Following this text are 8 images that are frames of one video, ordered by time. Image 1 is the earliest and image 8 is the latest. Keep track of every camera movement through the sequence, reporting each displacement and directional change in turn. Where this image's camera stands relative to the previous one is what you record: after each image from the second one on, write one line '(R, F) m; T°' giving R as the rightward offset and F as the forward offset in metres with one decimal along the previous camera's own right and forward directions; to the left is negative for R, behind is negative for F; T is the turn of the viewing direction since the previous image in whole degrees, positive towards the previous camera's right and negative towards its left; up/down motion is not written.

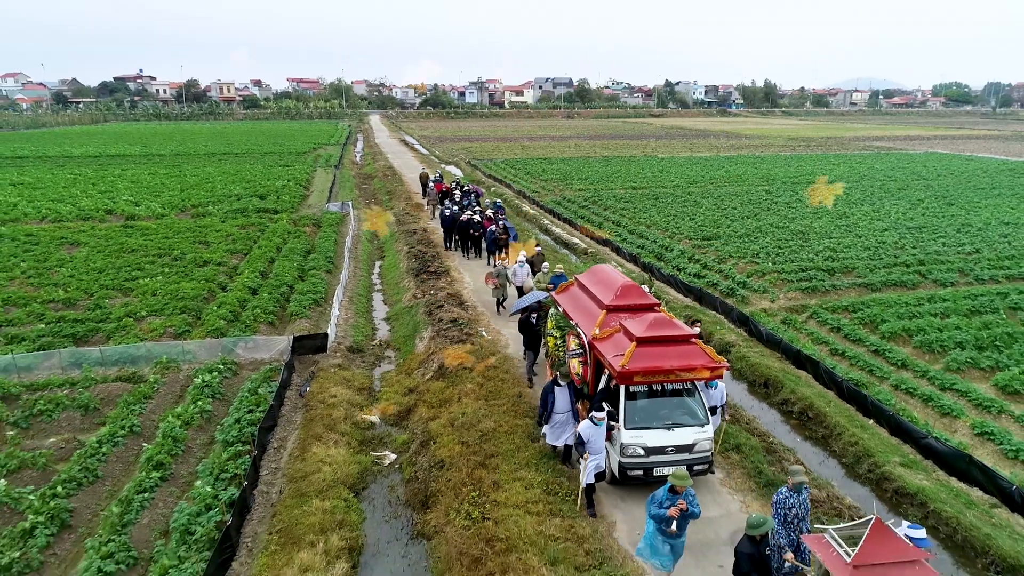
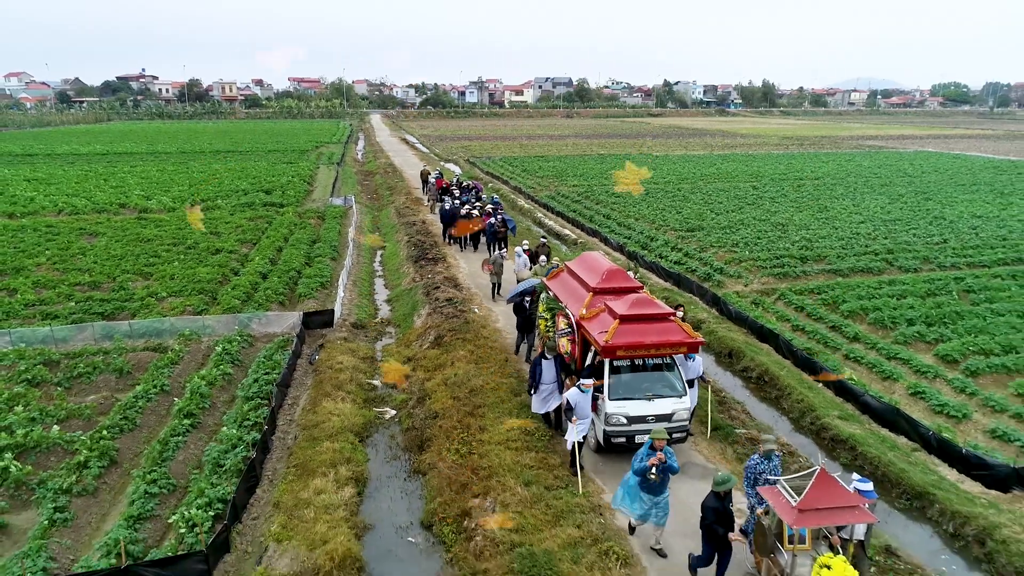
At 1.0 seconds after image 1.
(+0.2, -1.5) m; 0°
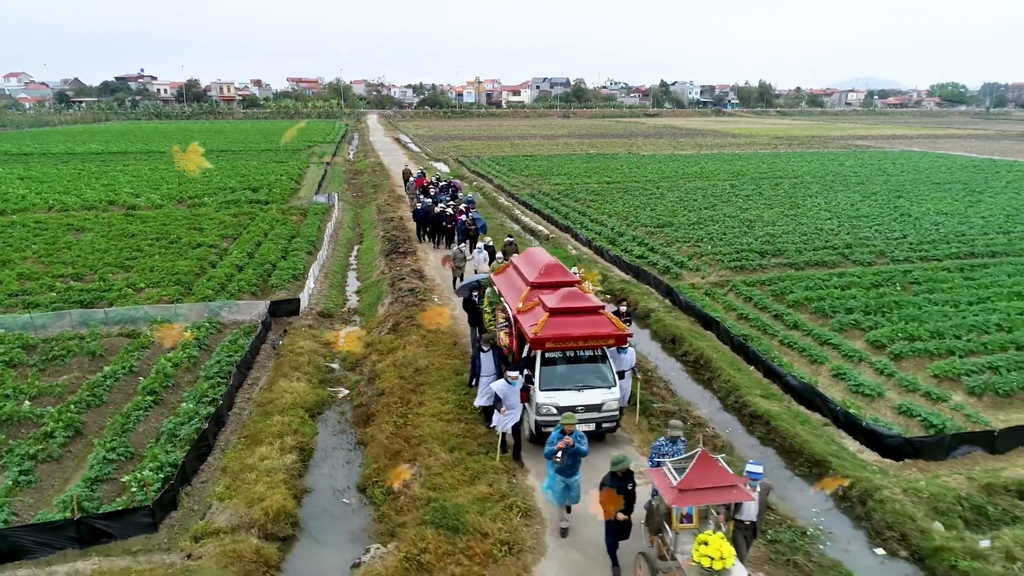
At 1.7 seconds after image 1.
(+1.0, -0.9) m; 0°
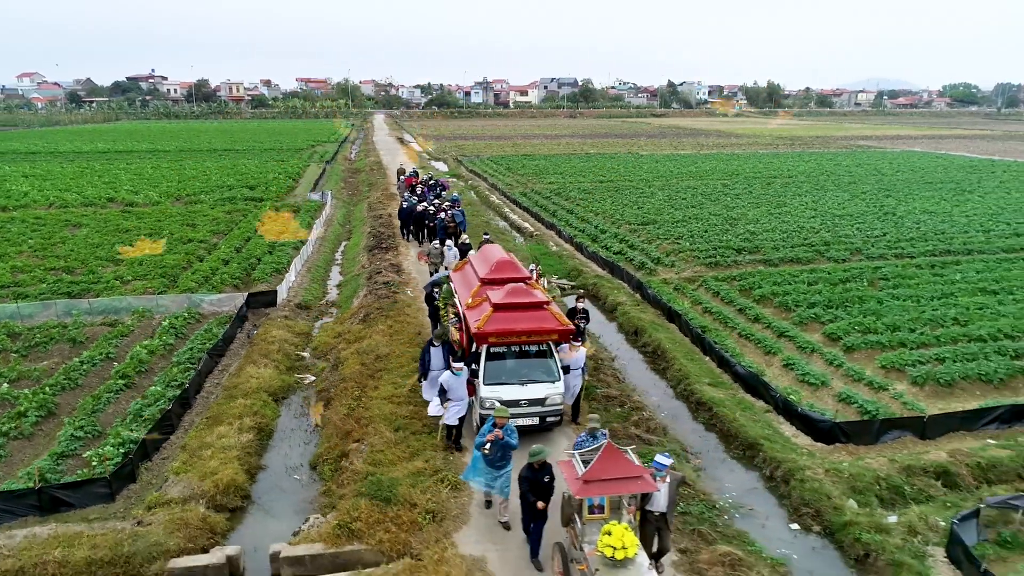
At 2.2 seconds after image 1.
(+1.0, -0.5) m; -1°
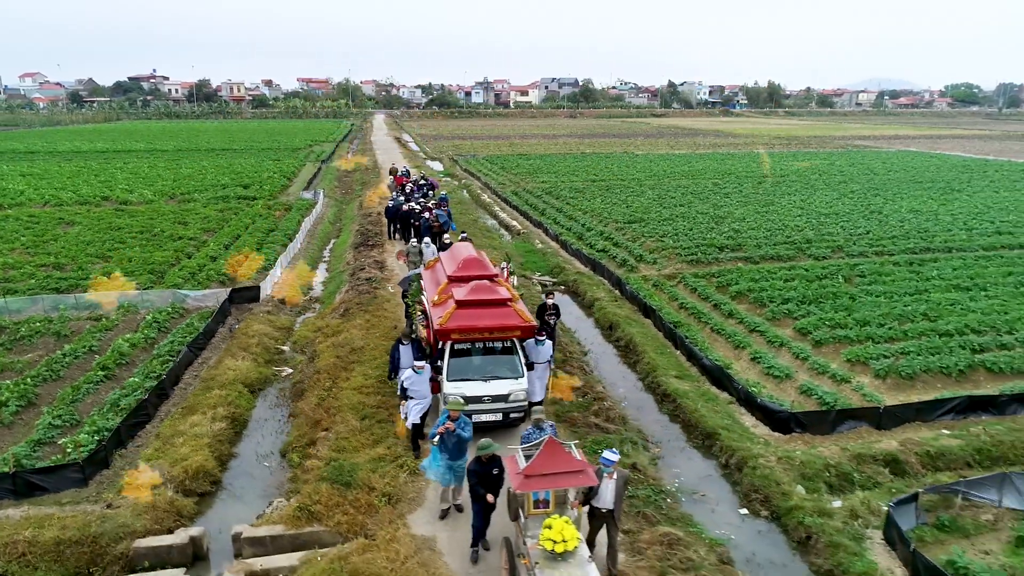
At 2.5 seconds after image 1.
(+0.6, -0.3) m; 0°
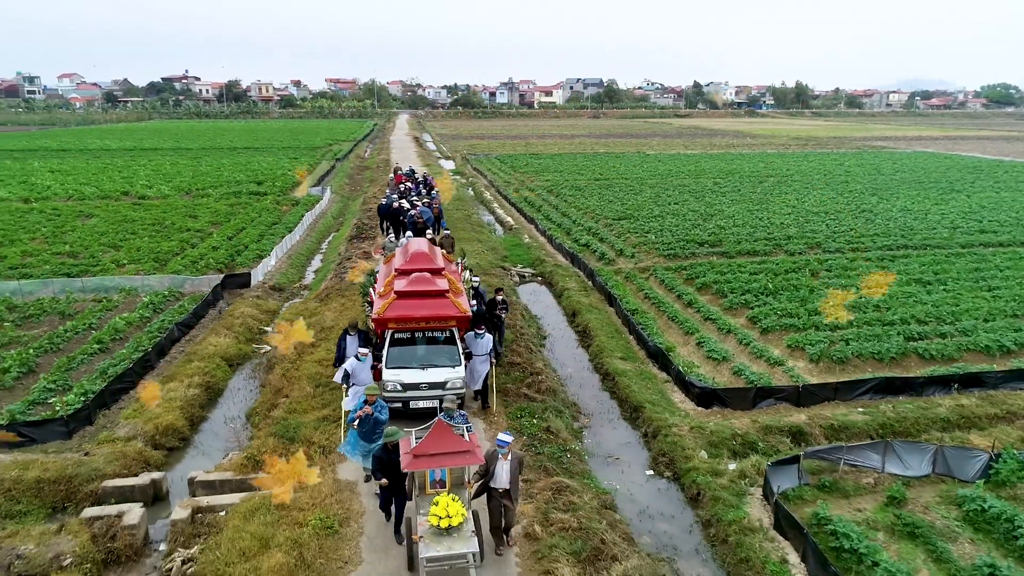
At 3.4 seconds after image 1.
(+1.4, -1.1) m; -2°
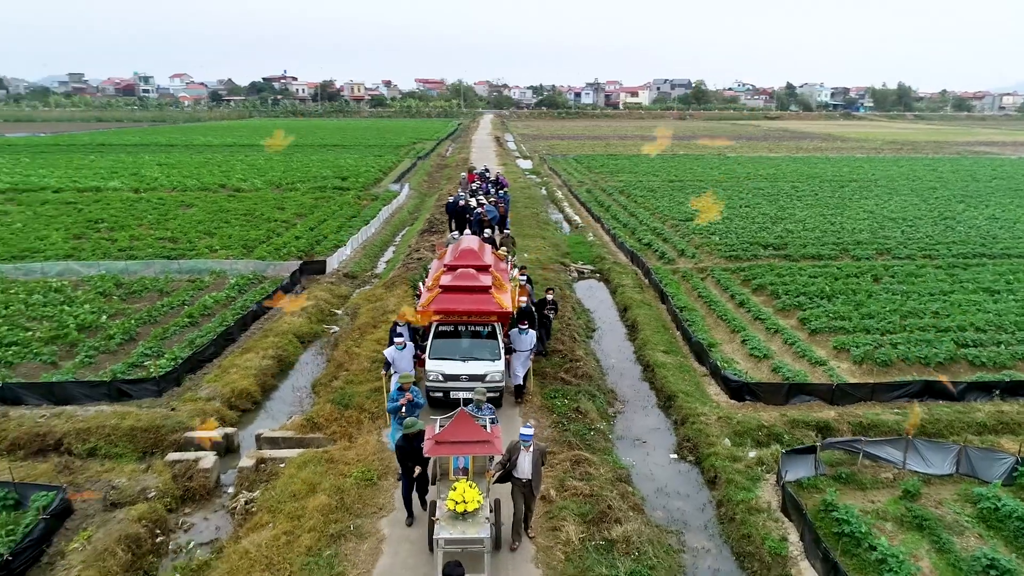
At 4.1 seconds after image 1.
(+0.7, -0.8) m; -6°
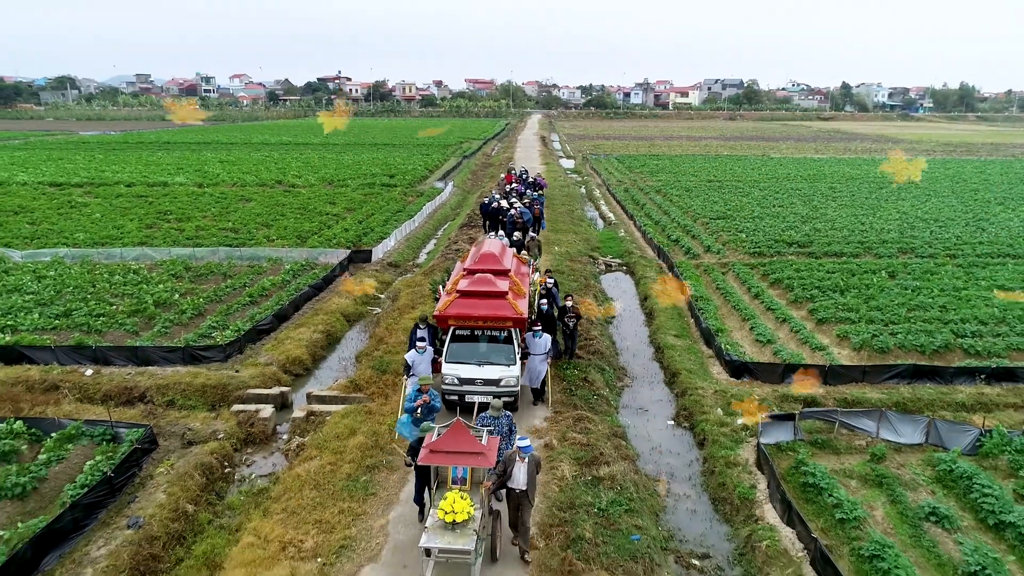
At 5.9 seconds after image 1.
(+0.5, -1.5) m; -4°
